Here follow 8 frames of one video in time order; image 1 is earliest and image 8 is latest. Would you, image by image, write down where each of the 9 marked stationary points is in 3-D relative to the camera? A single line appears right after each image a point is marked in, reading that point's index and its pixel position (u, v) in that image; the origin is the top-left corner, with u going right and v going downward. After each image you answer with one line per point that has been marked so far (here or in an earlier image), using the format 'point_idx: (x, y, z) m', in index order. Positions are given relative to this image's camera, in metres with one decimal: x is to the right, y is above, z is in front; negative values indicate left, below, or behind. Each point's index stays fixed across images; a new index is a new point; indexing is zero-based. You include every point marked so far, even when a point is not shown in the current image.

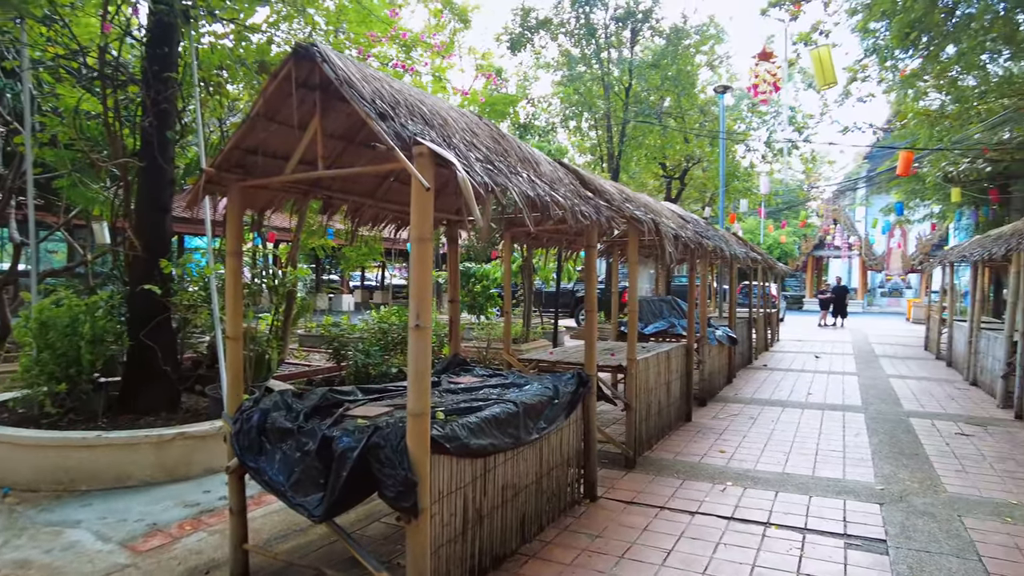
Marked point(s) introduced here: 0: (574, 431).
0: (+0.4, -1.0, +4.2) m
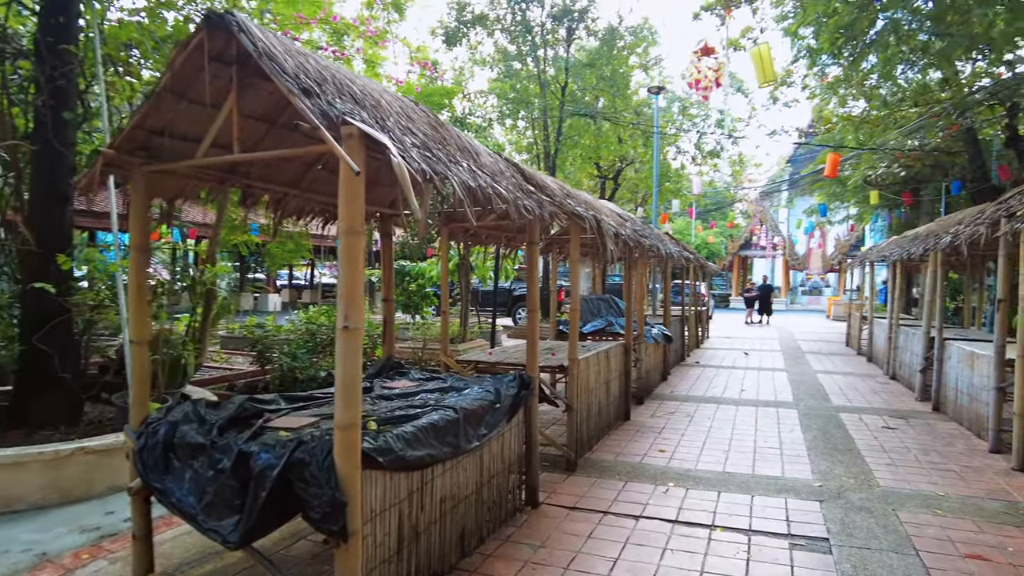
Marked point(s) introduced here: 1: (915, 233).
0: (0.0, -0.9, +4.0) m
1: (+6.1, +0.8, +9.6) m
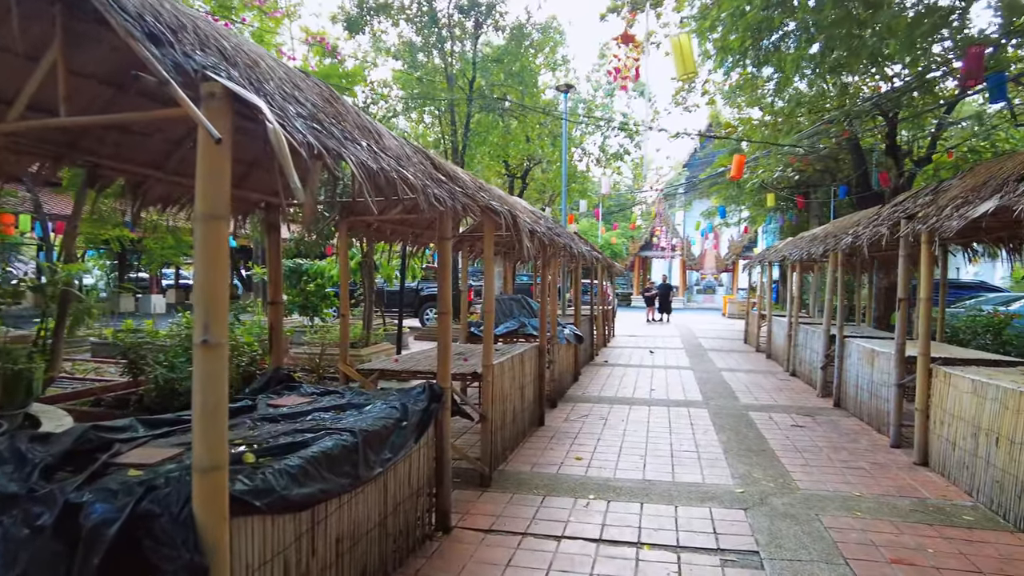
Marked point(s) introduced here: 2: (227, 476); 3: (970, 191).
0: (-0.5, -0.9, +3.6) m
1: (+4.7, +0.8, +10.0) m
2: (-0.9, -0.6, +1.9) m
3: (+3.2, +0.7, +4.5) m
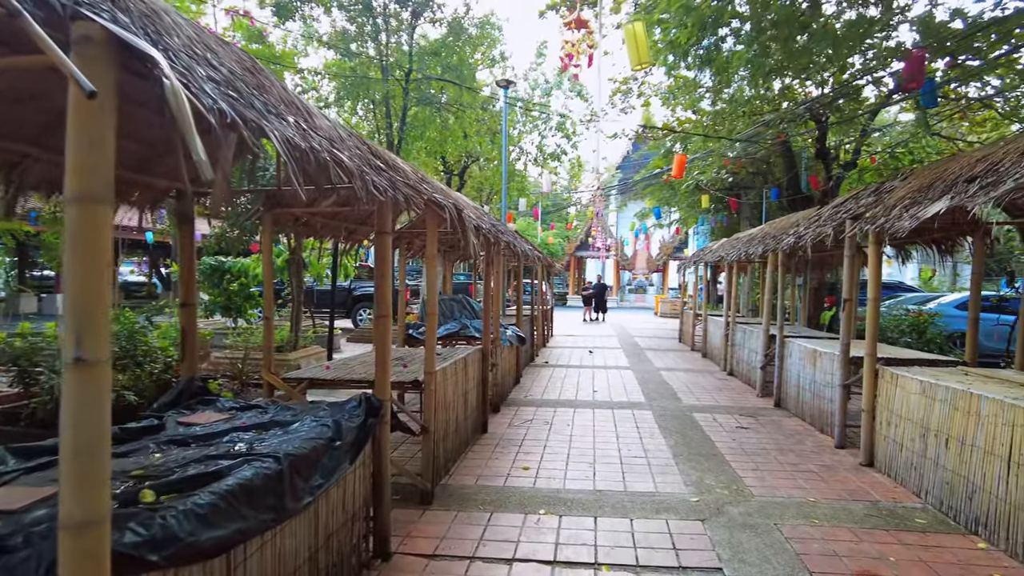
0: (-0.8, -0.9, +3.2) m
1: (+3.8, +0.8, +10.1) m
2: (-1.0, -0.6, +1.5) m
3: (+2.9, +0.7, +4.5) m
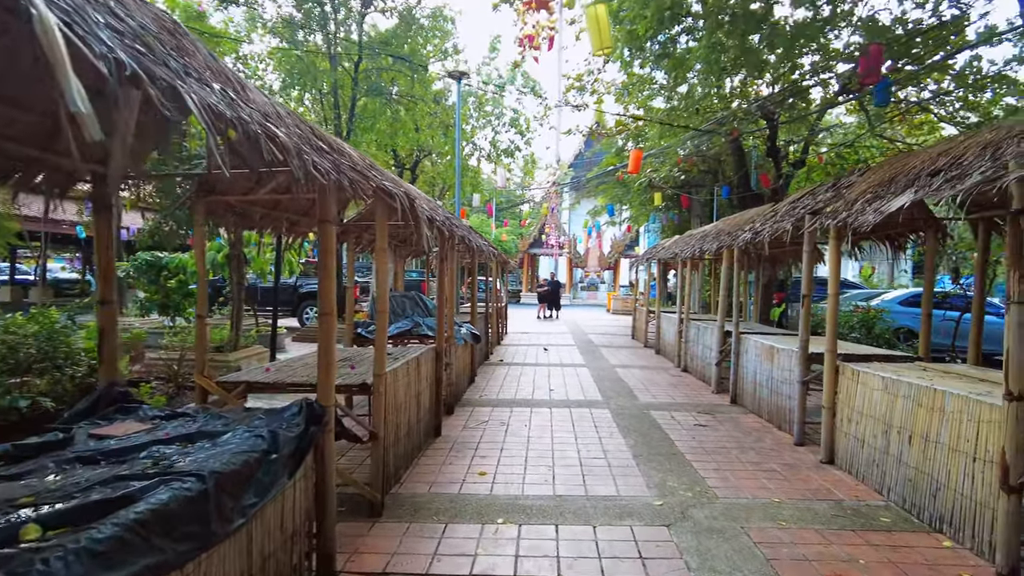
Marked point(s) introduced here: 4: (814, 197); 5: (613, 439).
0: (-0.9, -0.9, +2.9) m
1: (+3.1, +0.9, +10.1) m
2: (-1.0, -0.6, +1.2) m
3: (+2.6, +0.7, +4.4) m
4: (+2.8, +0.8, +5.9) m
5: (+0.9, -1.3, +5.6) m
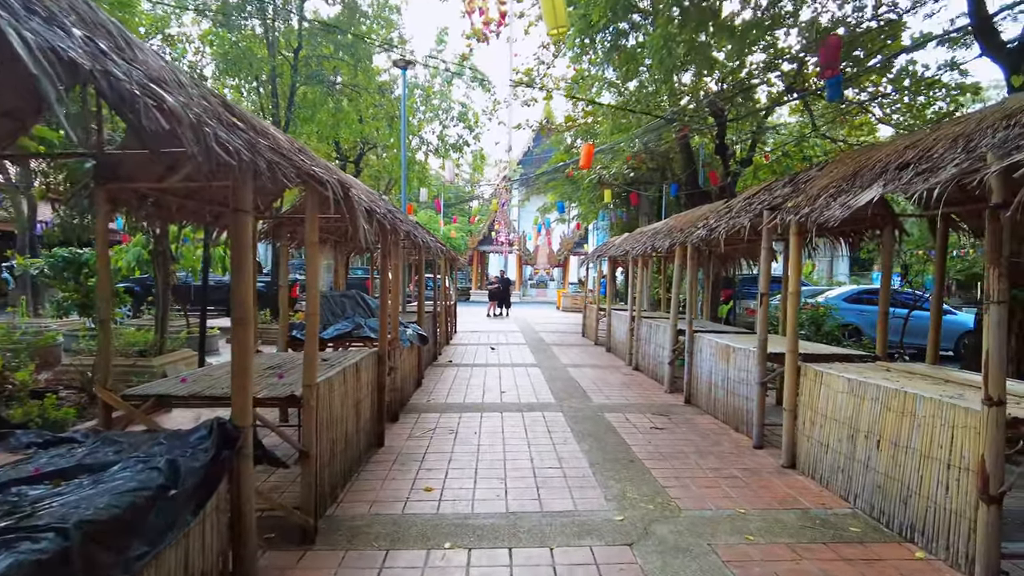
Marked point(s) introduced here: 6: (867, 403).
0: (-1.2, -0.9, +2.5) m
1: (+2.3, +0.9, +10.0) m
2: (-1.1, -0.6, +0.8) m
3: (+2.2, +0.7, +4.3) m
4: (+2.3, +0.9, +5.8) m
5: (+0.5, -1.3, +5.3) m
6: (+2.1, -0.7, +3.8) m
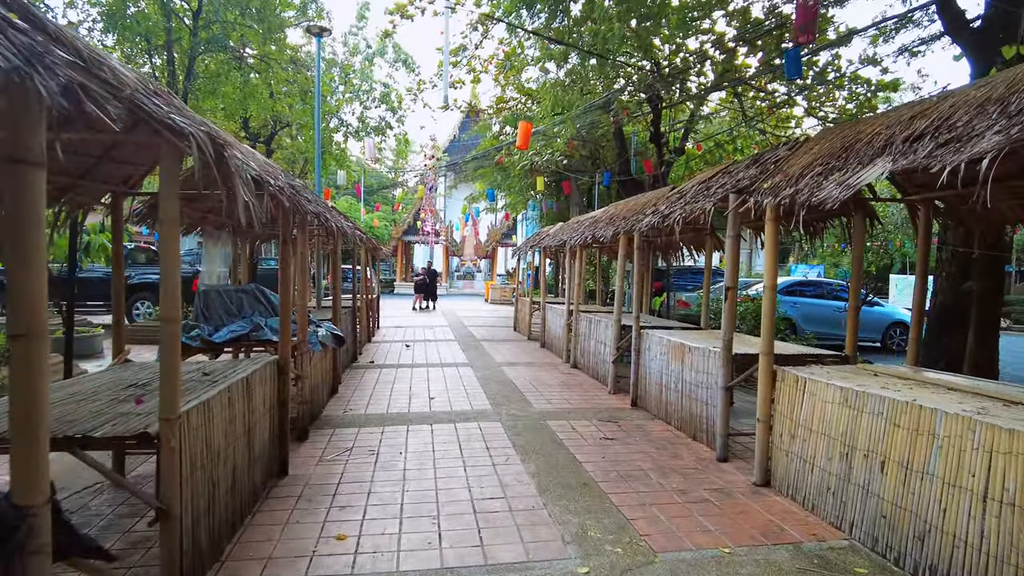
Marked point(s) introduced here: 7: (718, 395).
0: (-1.3, -0.9, +1.5) m
1: (+1.2, +1.0, +9.4) m
2: (-1.0, -0.6, -0.2) m
3: (+1.9, +0.8, +3.7) m
4: (+1.8, +0.9, +5.2) m
5: (0.0, -1.3, +4.6) m
6: (+1.8, -0.7, +3.3) m
7: (+1.6, -0.8, +4.9) m
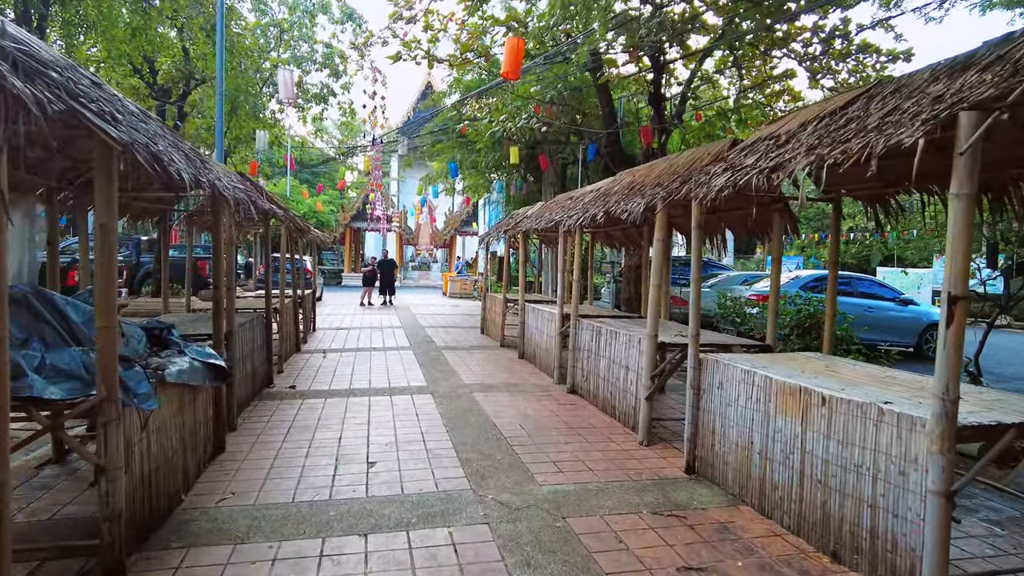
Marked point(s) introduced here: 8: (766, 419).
0: (-1.0, -1.0, -1.0) m
1: (+0.9, +1.1, +7.0) m
2: (-0.6, -0.7, -2.7) m
3: (+2.0, +0.7, +1.4) m
4: (+1.8, +0.9, +2.8) m
5: (+0.1, -1.3, +2.1) m
6: (+2.0, -0.7, +1.0) m
7: (+1.6, -0.9, +2.5) m
8: (+1.4, -0.7, +3.5) m
